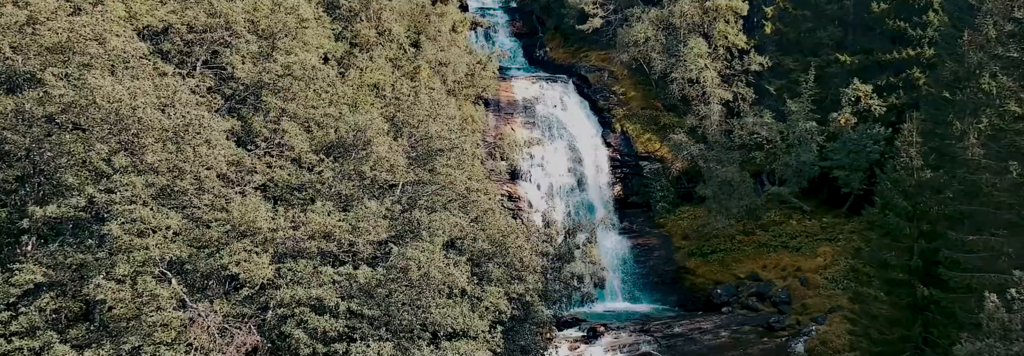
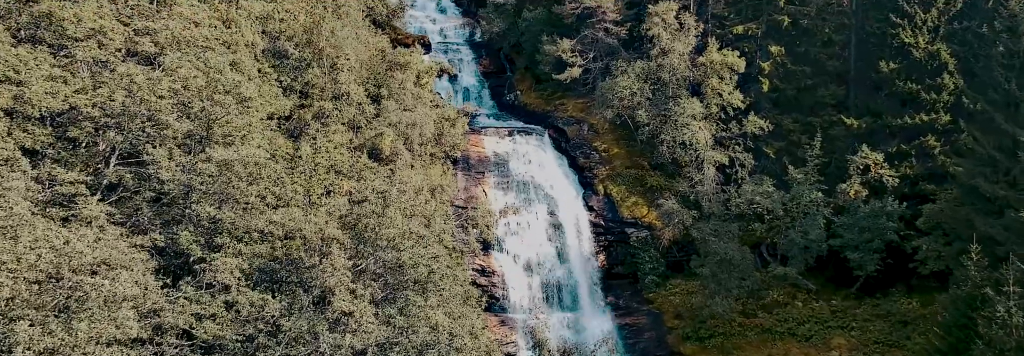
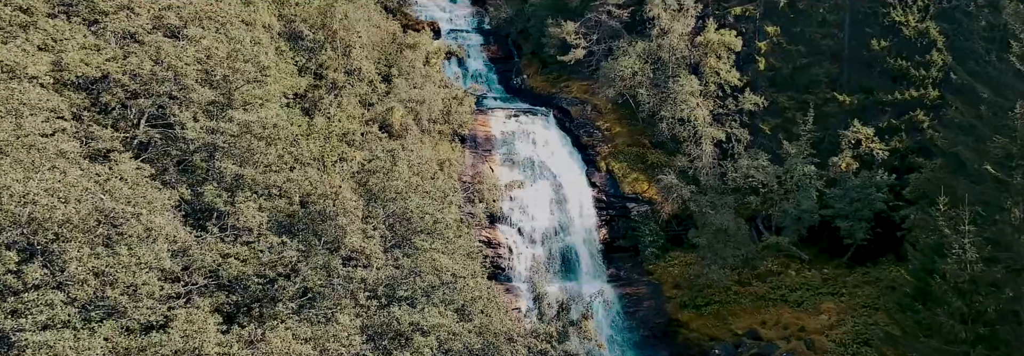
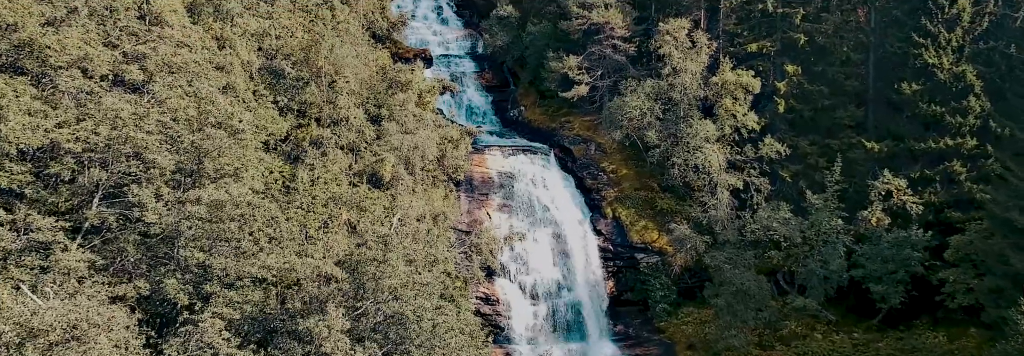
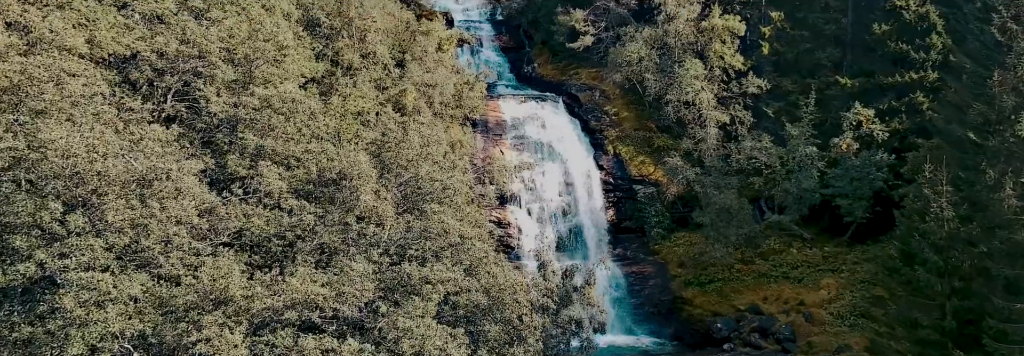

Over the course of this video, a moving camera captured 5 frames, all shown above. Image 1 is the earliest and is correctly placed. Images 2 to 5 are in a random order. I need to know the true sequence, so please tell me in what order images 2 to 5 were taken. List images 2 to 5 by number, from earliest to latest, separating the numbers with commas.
5, 3, 2, 4
